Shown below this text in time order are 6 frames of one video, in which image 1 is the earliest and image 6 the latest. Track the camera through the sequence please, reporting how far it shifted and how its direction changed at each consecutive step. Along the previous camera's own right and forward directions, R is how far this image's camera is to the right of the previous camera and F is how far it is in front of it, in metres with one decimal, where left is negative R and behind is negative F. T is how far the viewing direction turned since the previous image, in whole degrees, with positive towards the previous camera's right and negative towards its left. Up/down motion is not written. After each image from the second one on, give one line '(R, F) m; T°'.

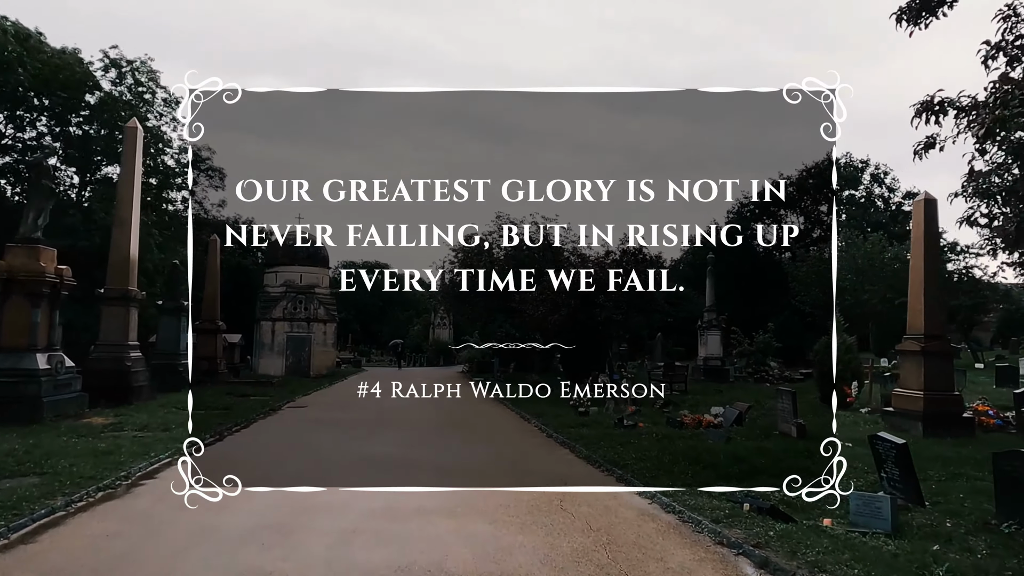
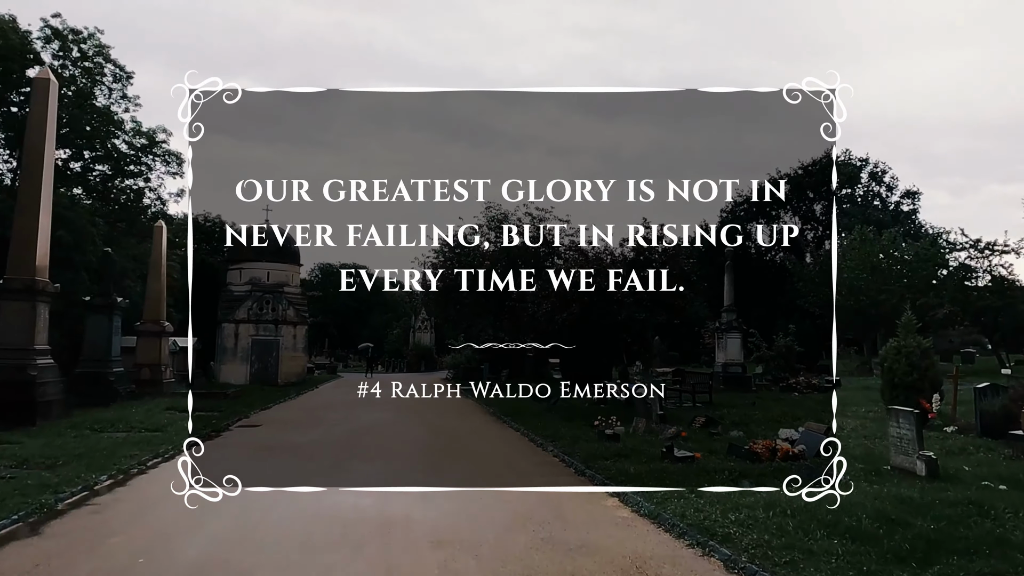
(-0.5, +3.1) m; +2°
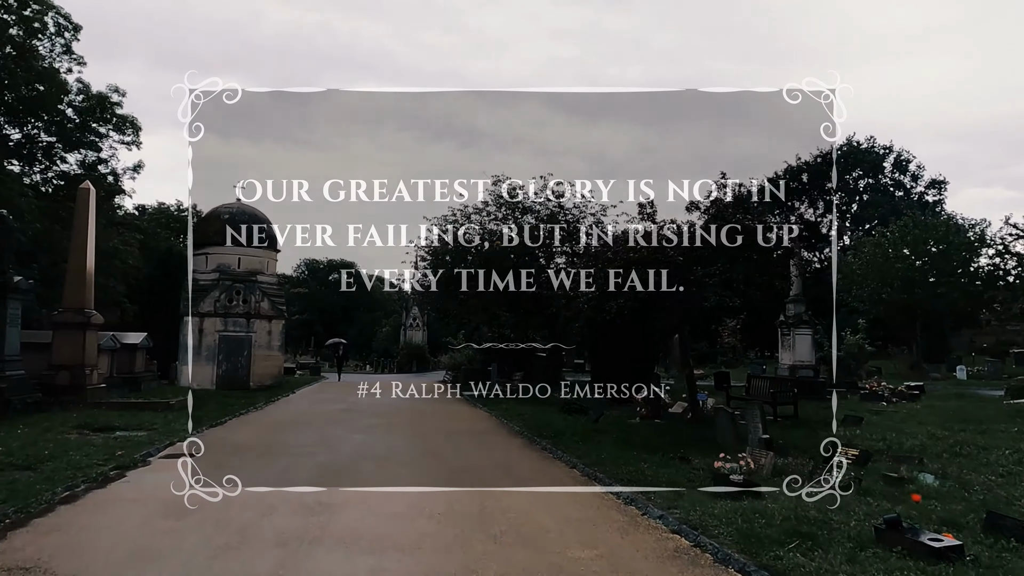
(-0.9, +4.2) m; +1°
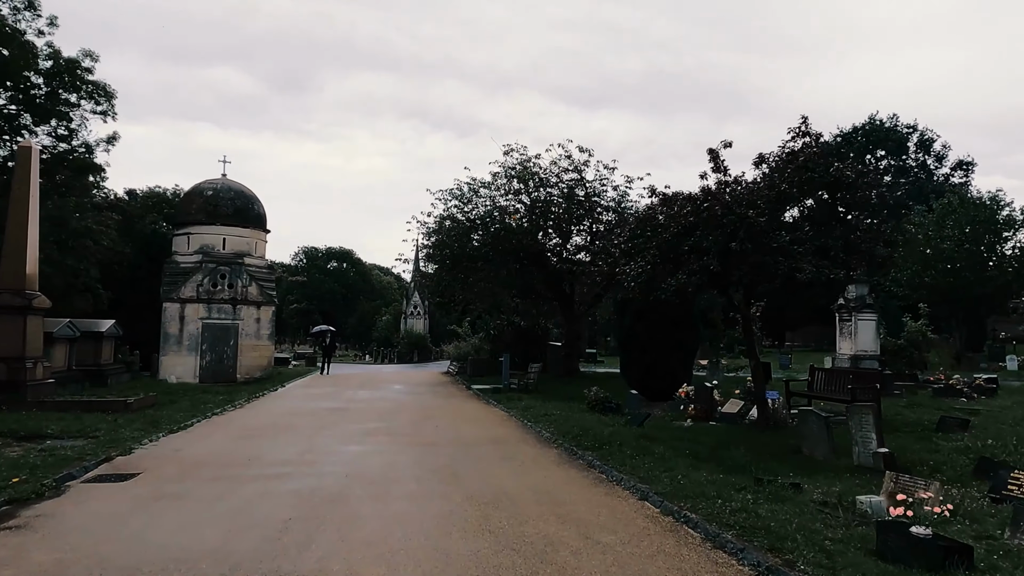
(-0.4, +2.4) m; 0°
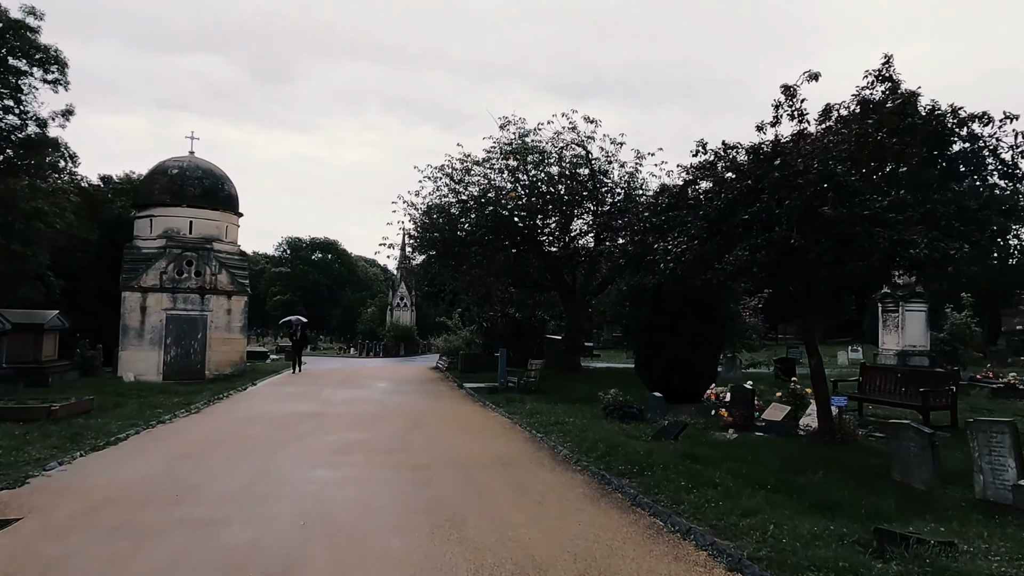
(-0.3, +2.1) m; +1°
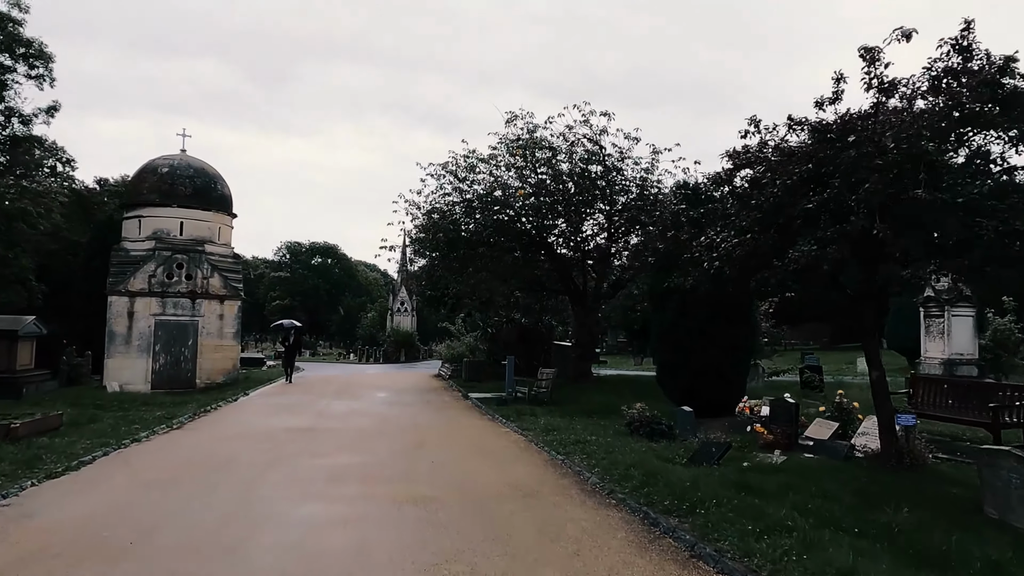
(-0.2, +1.1) m; 0°
